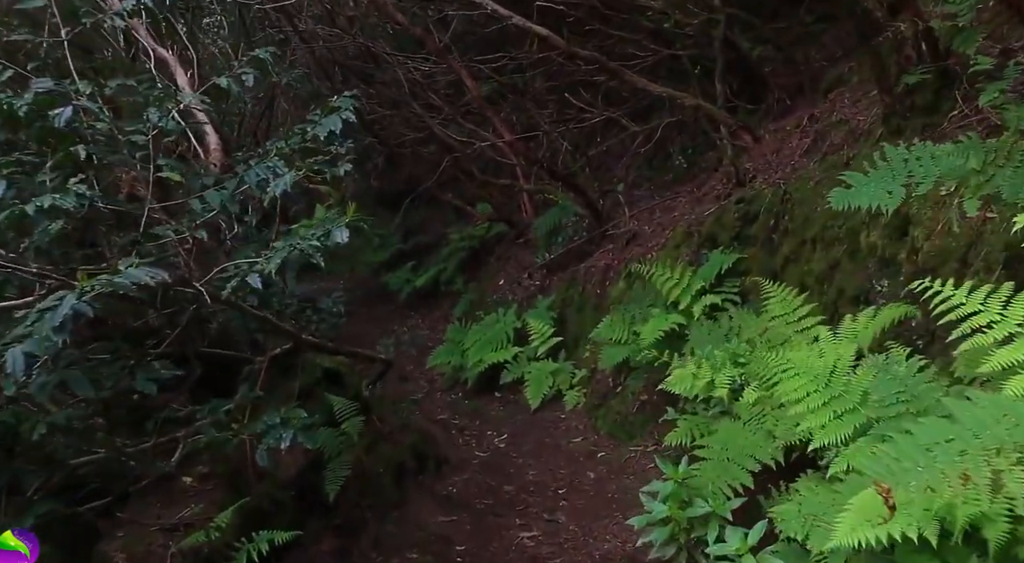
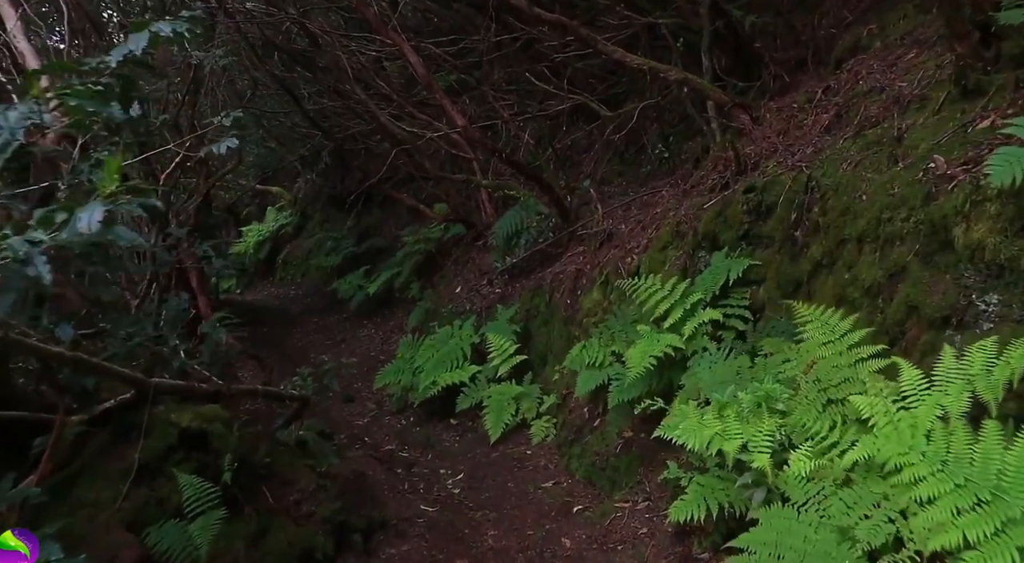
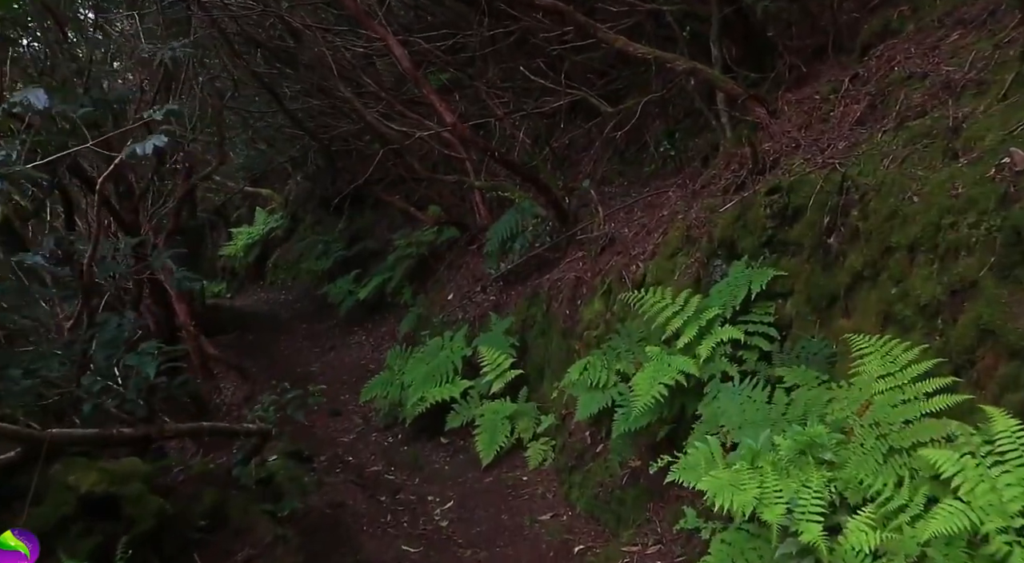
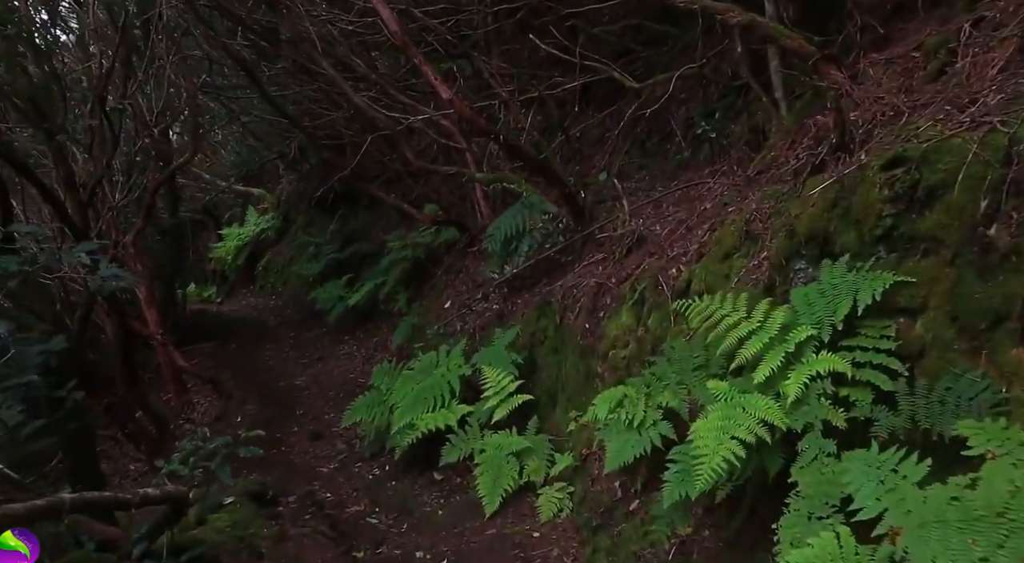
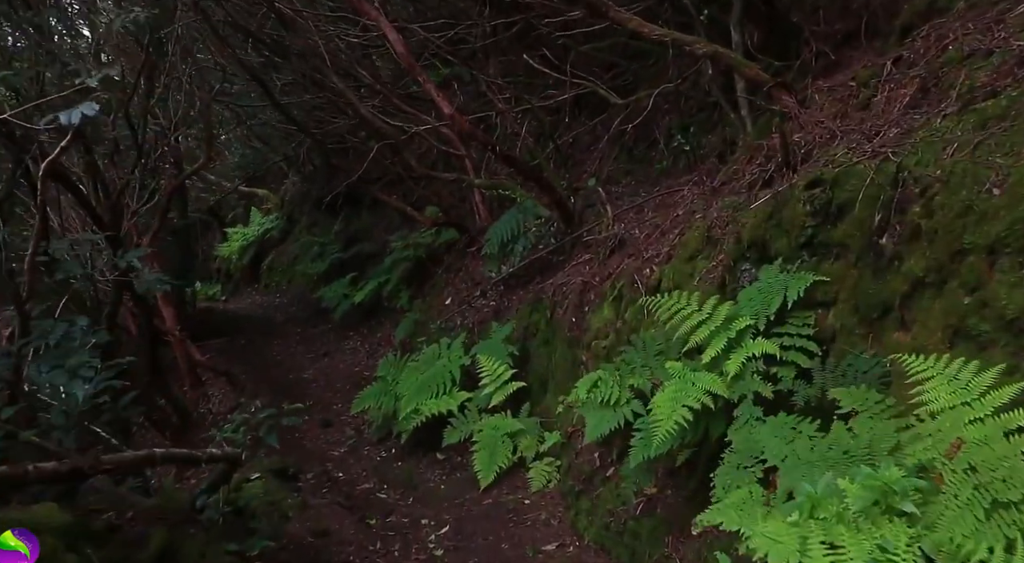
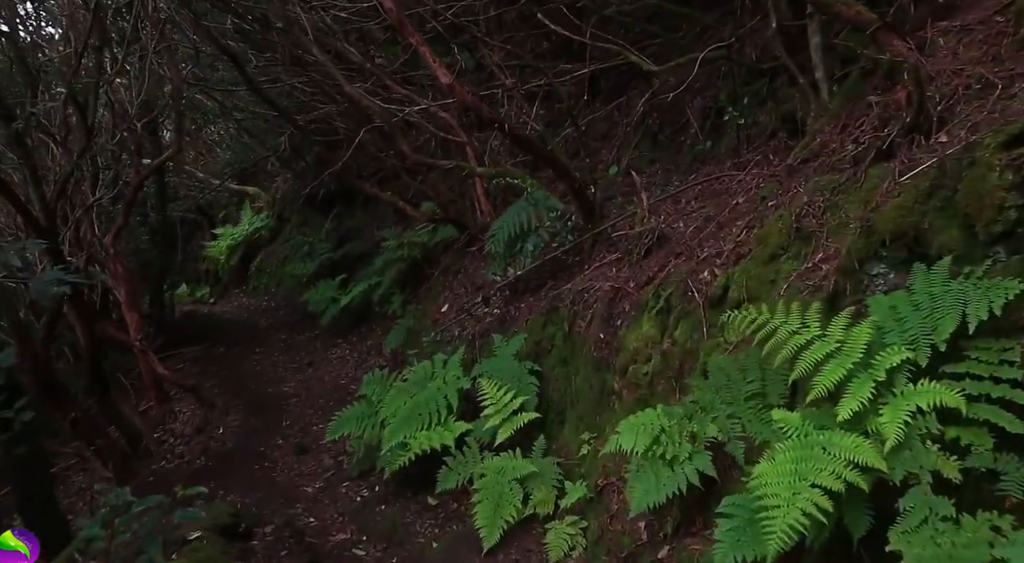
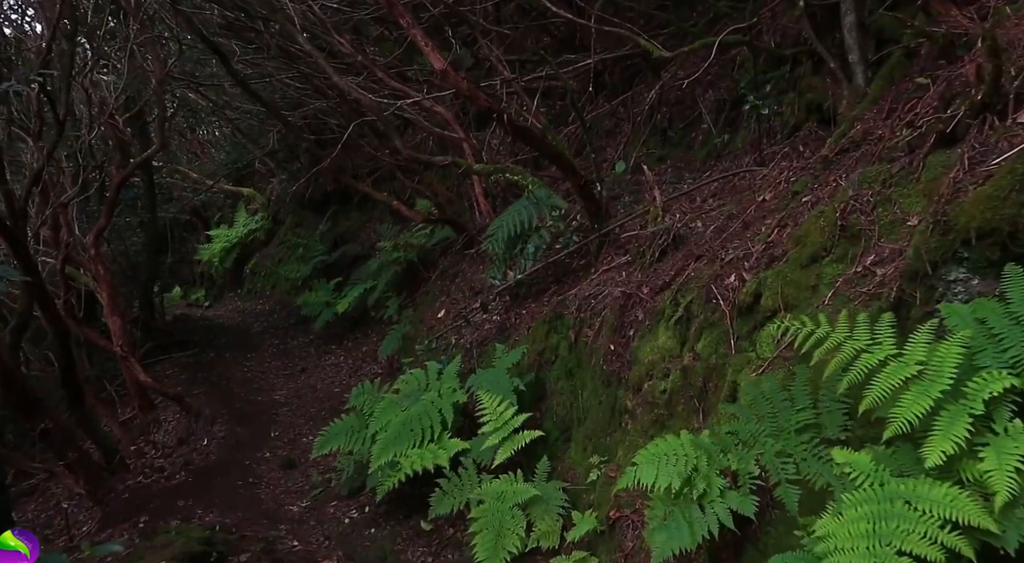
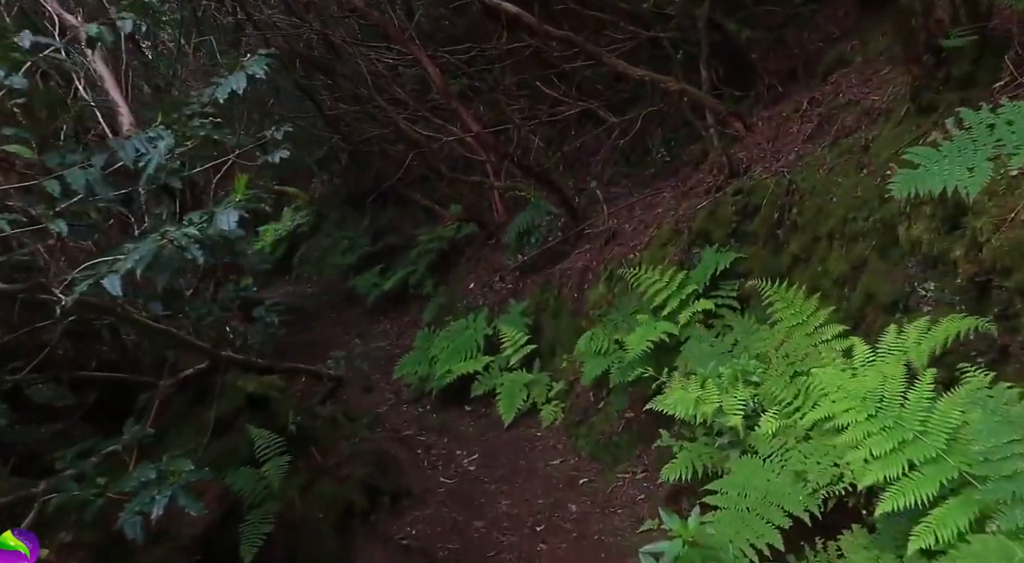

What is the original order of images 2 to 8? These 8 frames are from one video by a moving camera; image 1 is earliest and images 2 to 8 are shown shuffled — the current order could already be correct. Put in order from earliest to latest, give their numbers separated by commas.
8, 2, 3, 5, 4, 6, 7
